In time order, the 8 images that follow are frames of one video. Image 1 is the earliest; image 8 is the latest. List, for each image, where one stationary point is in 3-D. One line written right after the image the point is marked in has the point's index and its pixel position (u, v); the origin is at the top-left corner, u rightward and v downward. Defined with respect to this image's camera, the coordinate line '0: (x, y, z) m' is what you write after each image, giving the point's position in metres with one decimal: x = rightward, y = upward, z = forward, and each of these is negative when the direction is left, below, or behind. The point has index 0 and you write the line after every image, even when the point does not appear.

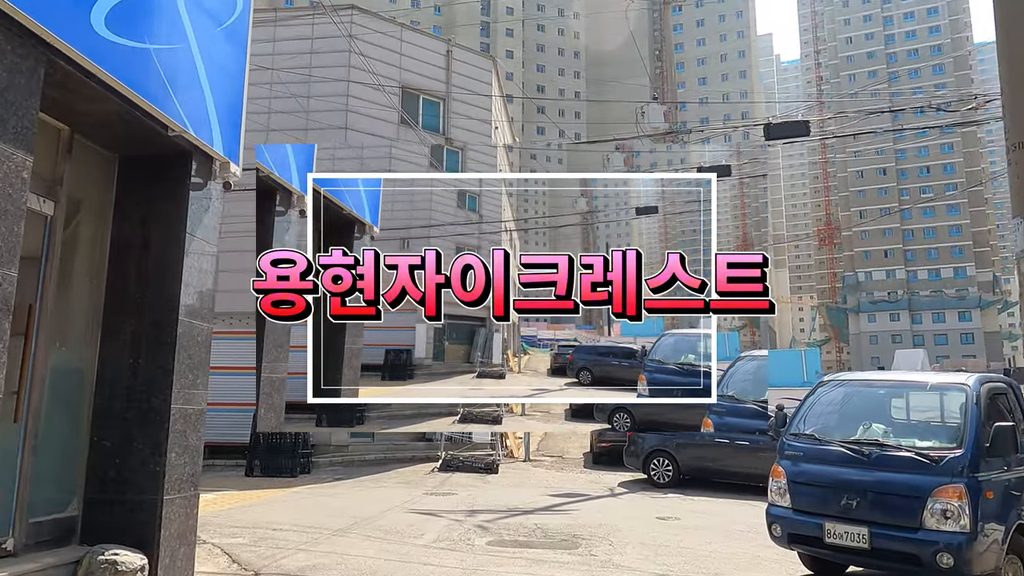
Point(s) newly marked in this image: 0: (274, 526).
0: (-2.7, -2.7, +8.6) m
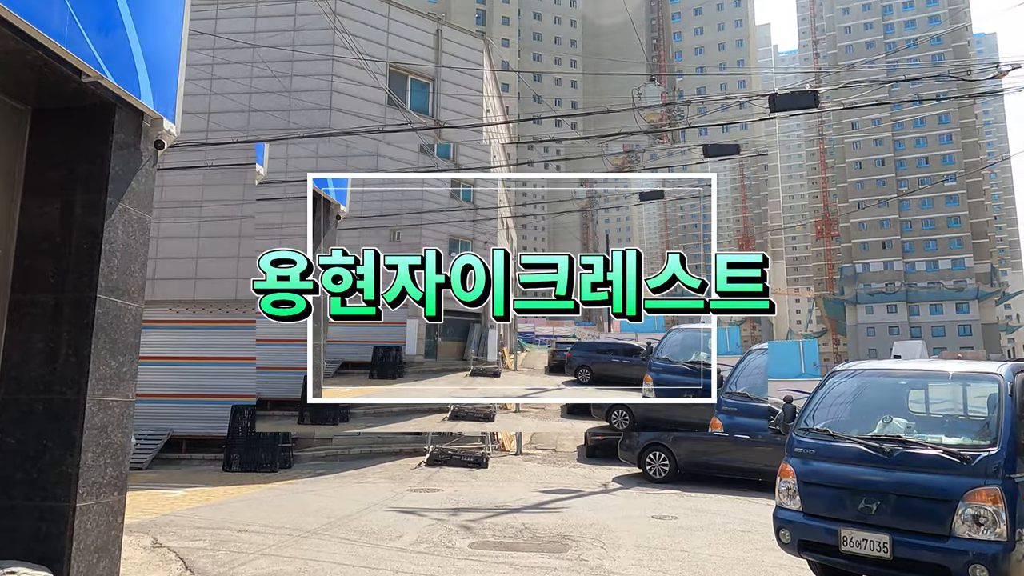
0: (-2.8, -2.5, +8.0) m
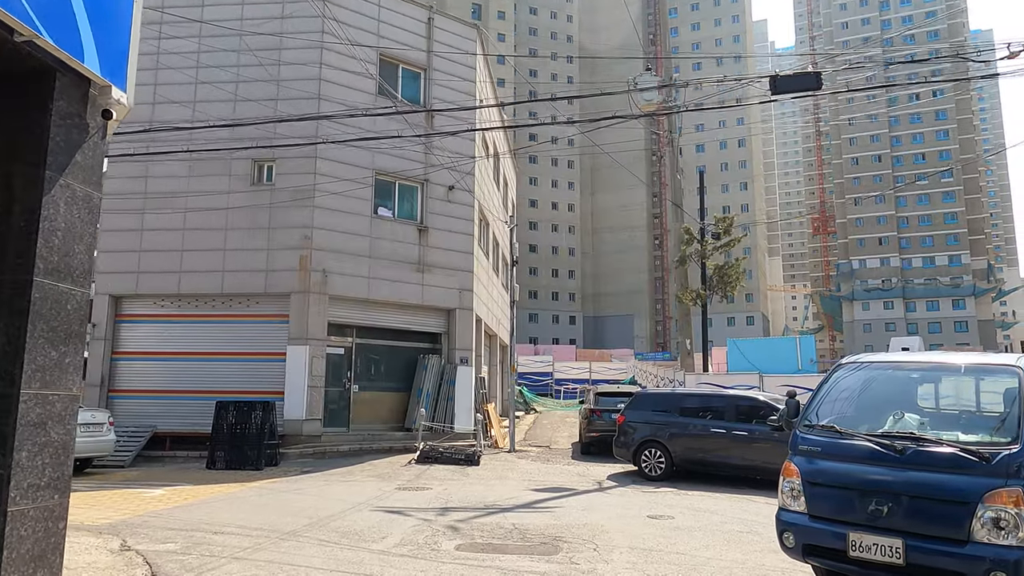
0: (-2.9, -2.4, +7.7) m
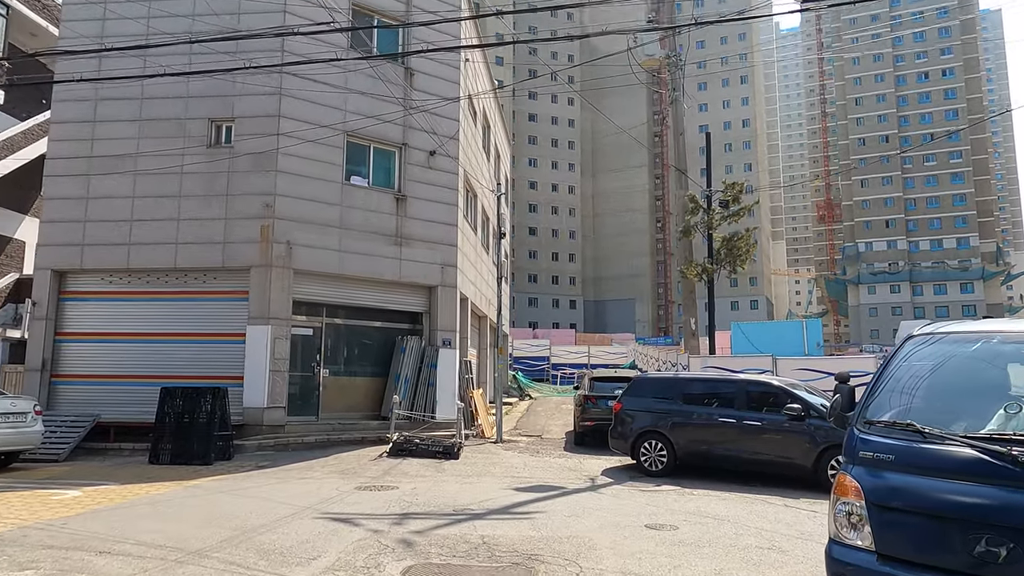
0: (-3.2, -2.1, +6.2) m
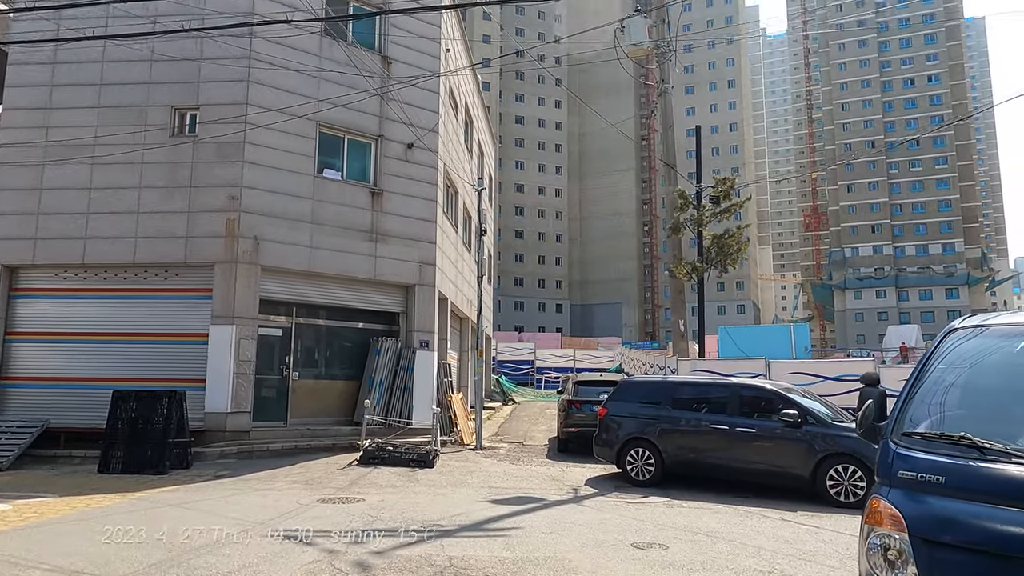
0: (-3.5, -2.0, +5.4) m
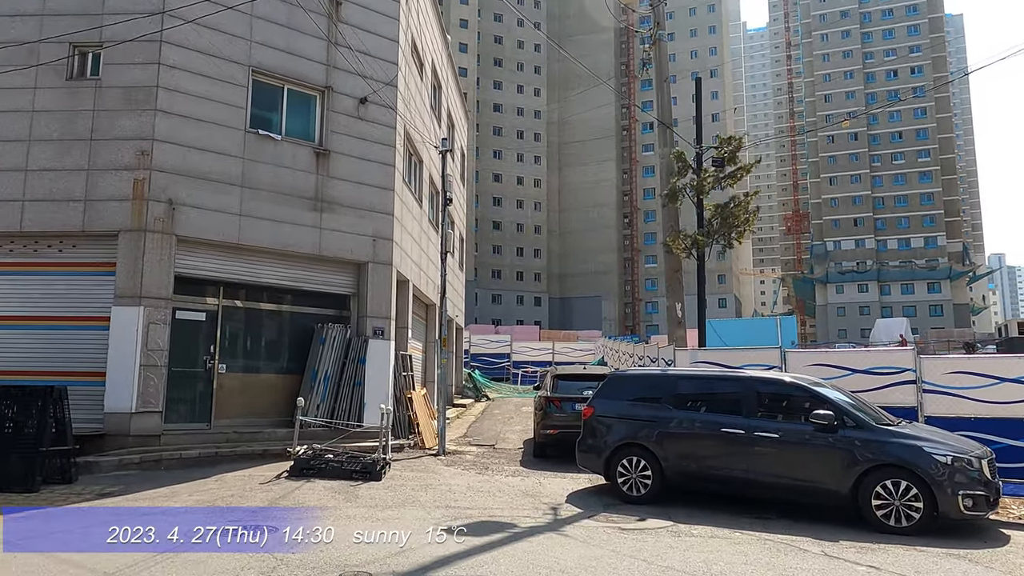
0: (-3.7, -1.7, +3.2) m
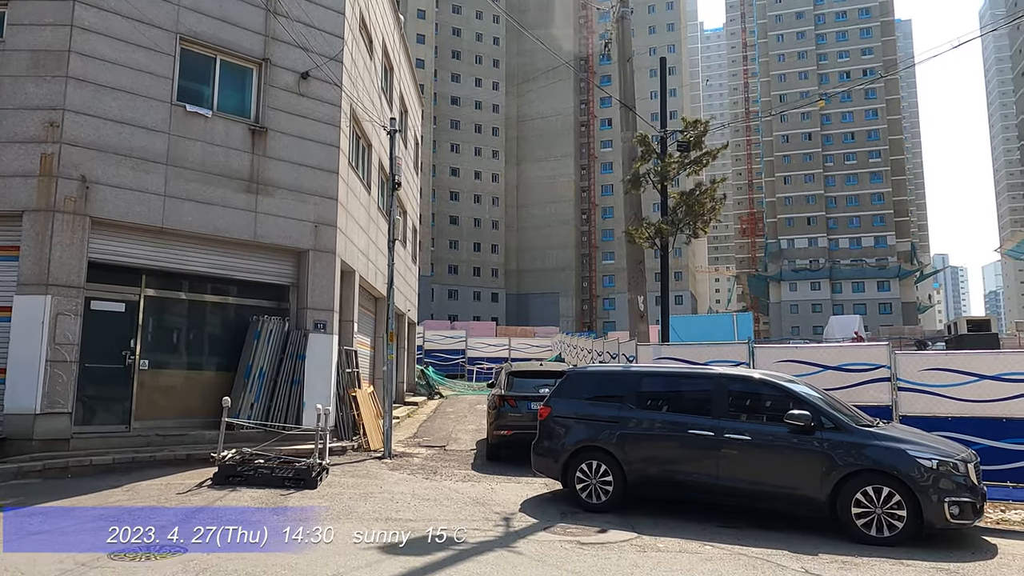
0: (-3.9, -1.5, +2.2) m
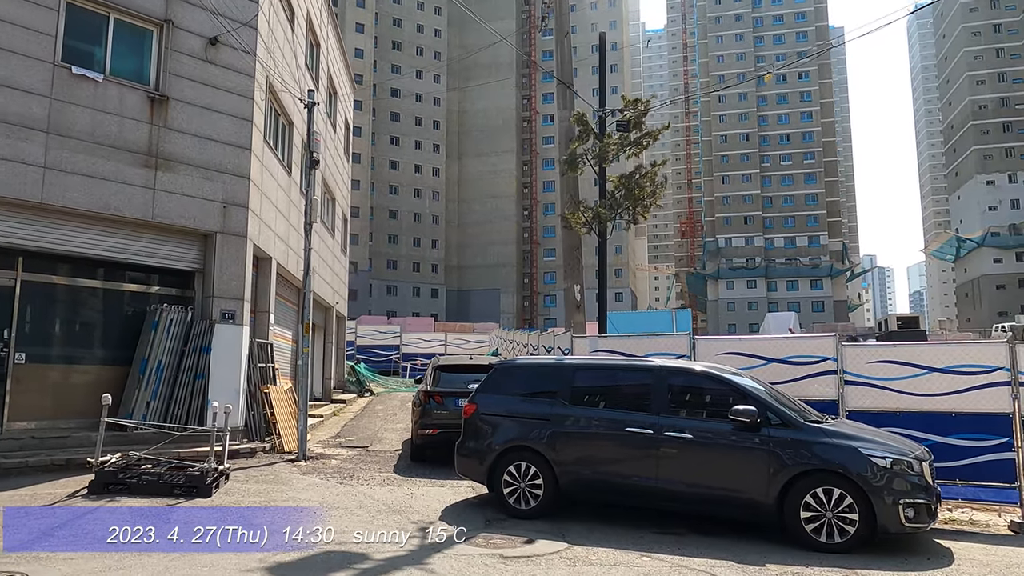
0: (-4.2, -1.4, +1.1) m
